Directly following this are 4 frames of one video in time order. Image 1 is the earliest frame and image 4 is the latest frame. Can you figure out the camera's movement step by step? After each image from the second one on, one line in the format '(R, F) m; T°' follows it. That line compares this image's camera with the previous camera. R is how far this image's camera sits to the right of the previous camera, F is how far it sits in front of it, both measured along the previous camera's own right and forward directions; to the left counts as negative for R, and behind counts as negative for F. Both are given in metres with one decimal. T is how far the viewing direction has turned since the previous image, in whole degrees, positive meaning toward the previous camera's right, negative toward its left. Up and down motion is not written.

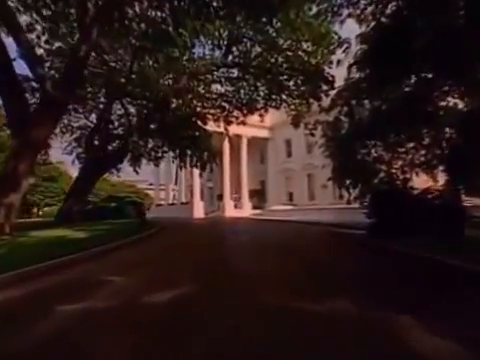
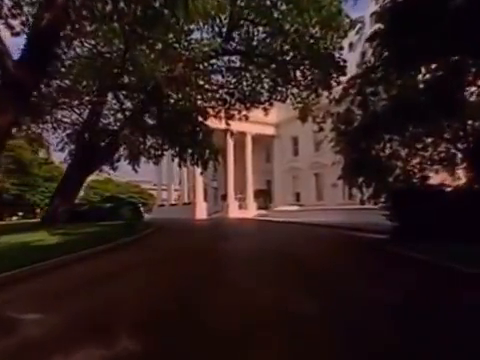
(+0.2, +1.5) m; -1°
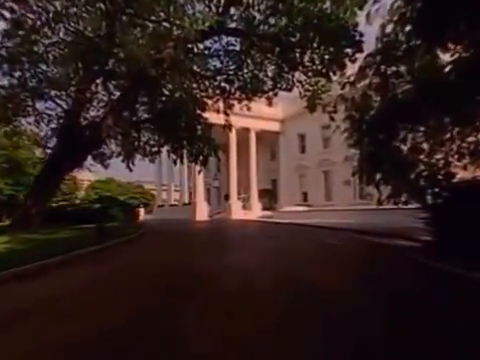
(+0.2, +1.9) m; -1°
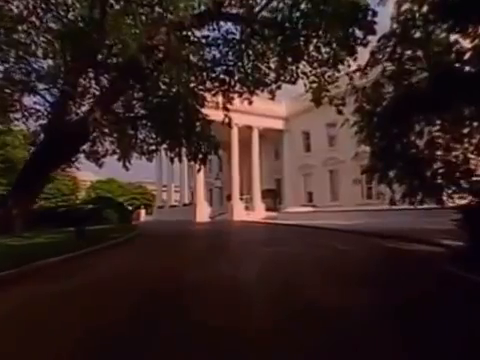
(+0.1, +1.1) m; 0°
